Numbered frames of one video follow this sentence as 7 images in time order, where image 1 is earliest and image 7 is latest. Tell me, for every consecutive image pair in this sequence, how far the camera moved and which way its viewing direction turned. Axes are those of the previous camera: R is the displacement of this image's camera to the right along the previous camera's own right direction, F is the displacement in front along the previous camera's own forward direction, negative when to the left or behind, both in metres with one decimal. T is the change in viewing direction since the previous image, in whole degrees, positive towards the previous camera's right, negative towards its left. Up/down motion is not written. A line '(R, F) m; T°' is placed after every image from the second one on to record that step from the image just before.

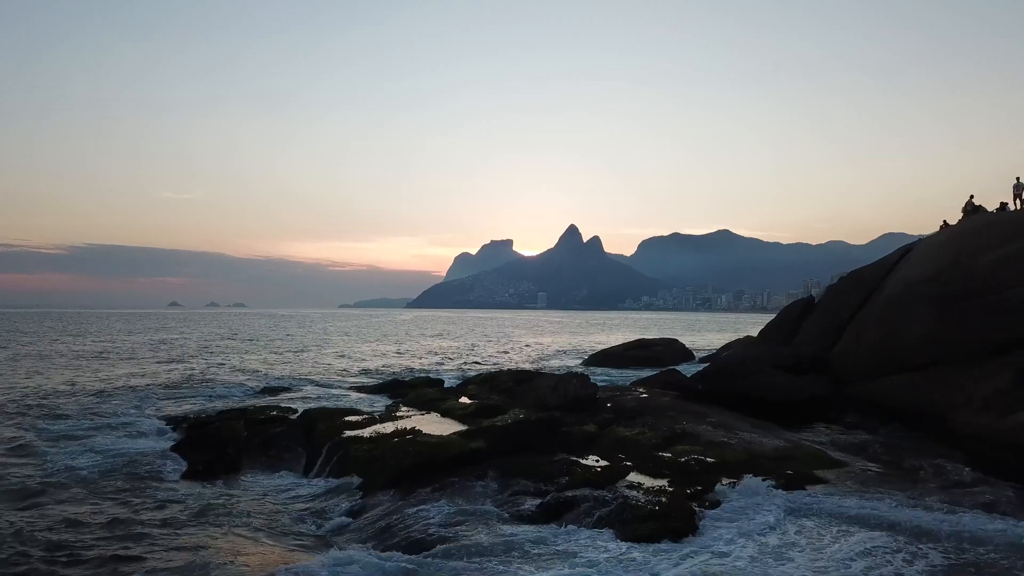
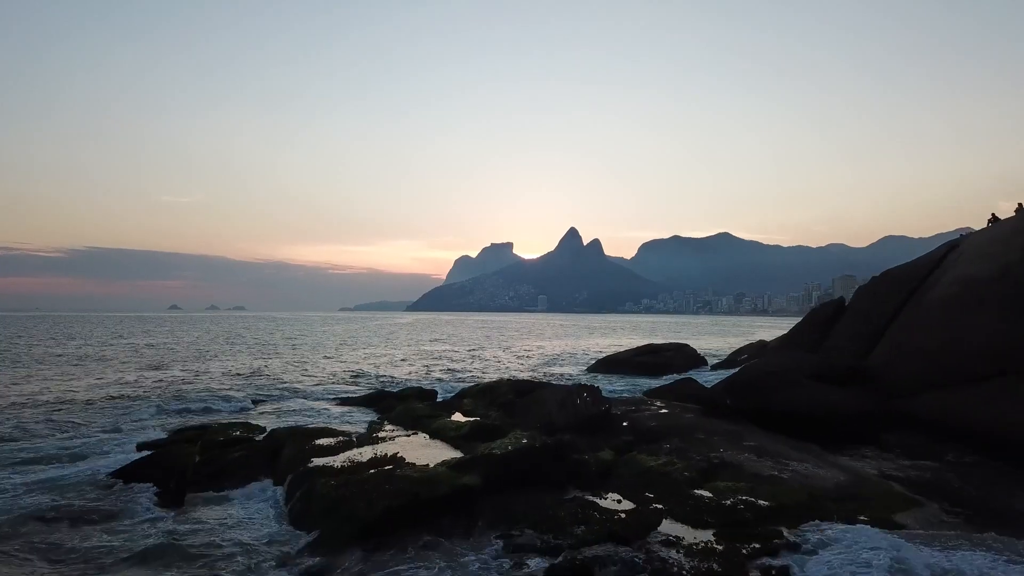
(0.0, +2.5) m; 0°
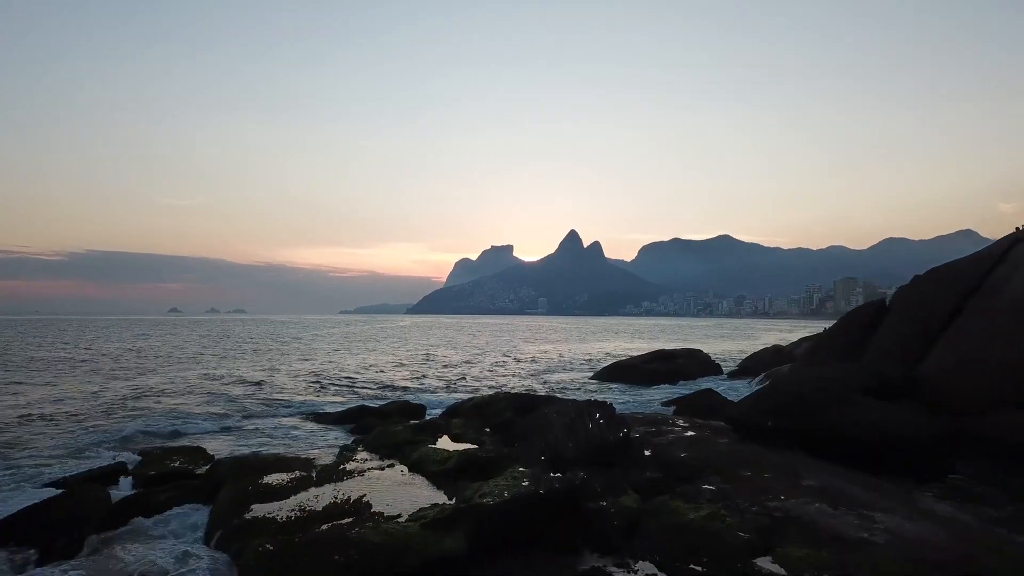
(+0.1, +2.9) m; 0°
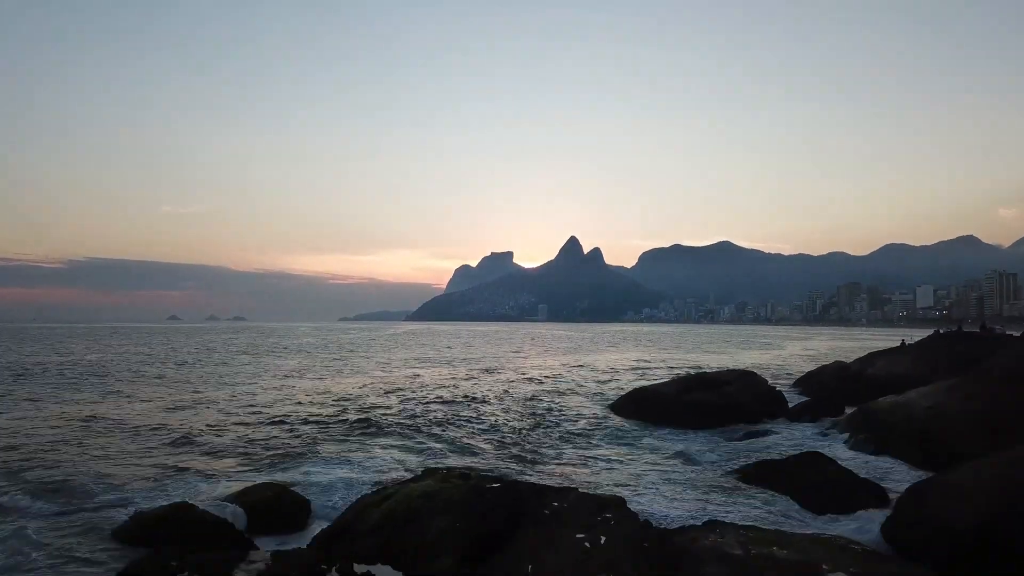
(+0.7, +9.9) m; 0°
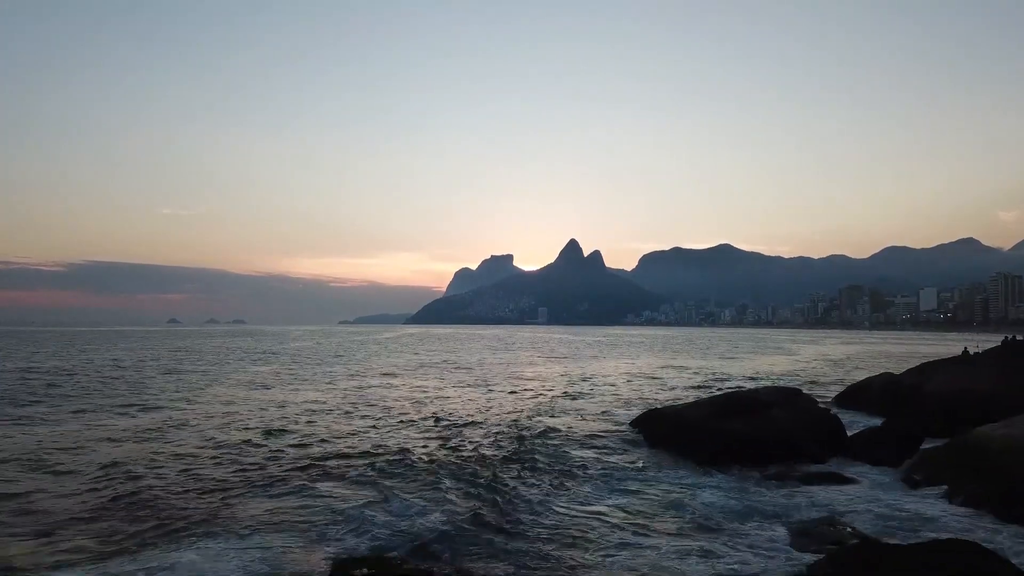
(+0.5, +5.5) m; 0°
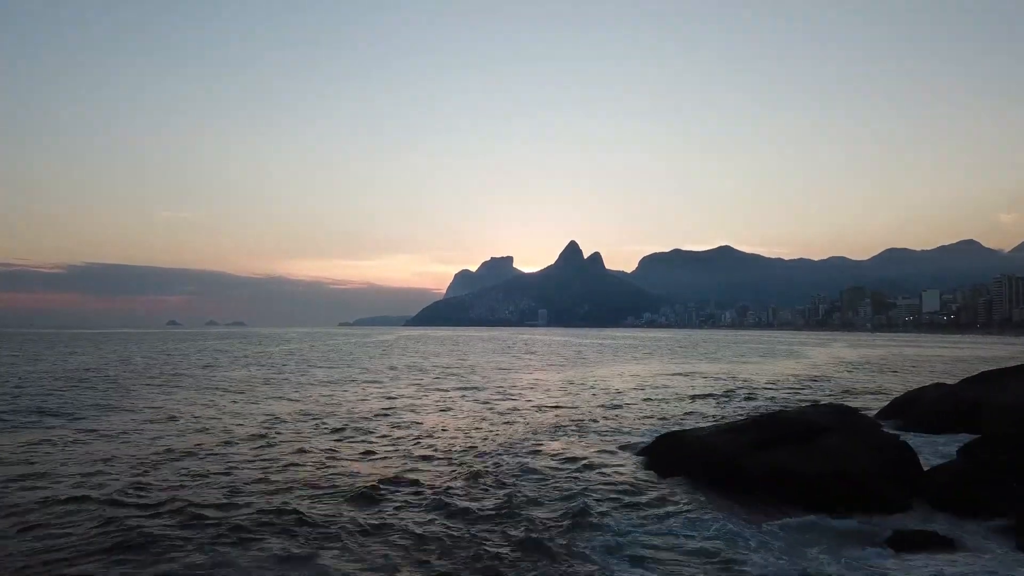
(+0.3, +4.3) m; 0°
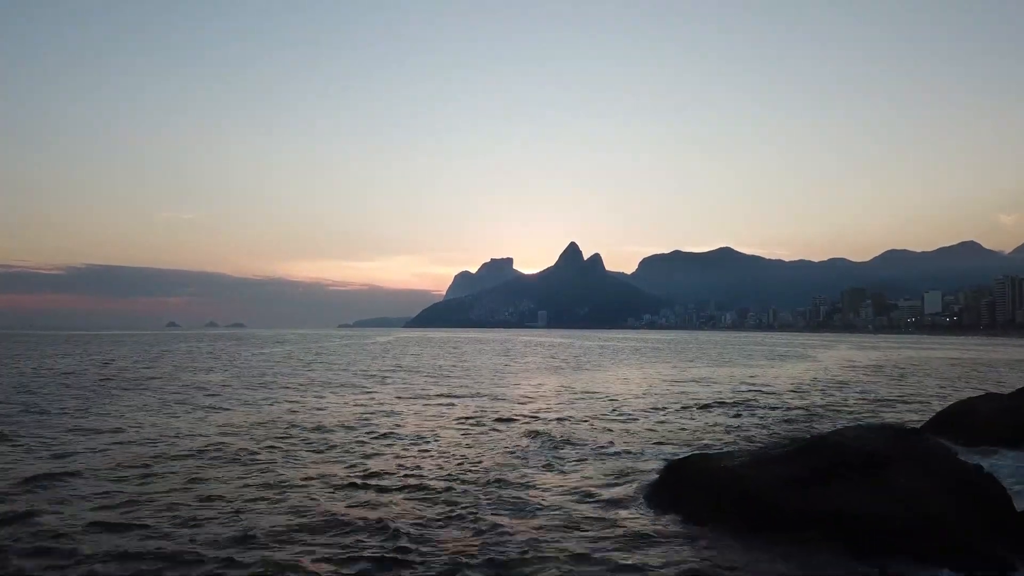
(+0.2, +3.2) m; 0°
